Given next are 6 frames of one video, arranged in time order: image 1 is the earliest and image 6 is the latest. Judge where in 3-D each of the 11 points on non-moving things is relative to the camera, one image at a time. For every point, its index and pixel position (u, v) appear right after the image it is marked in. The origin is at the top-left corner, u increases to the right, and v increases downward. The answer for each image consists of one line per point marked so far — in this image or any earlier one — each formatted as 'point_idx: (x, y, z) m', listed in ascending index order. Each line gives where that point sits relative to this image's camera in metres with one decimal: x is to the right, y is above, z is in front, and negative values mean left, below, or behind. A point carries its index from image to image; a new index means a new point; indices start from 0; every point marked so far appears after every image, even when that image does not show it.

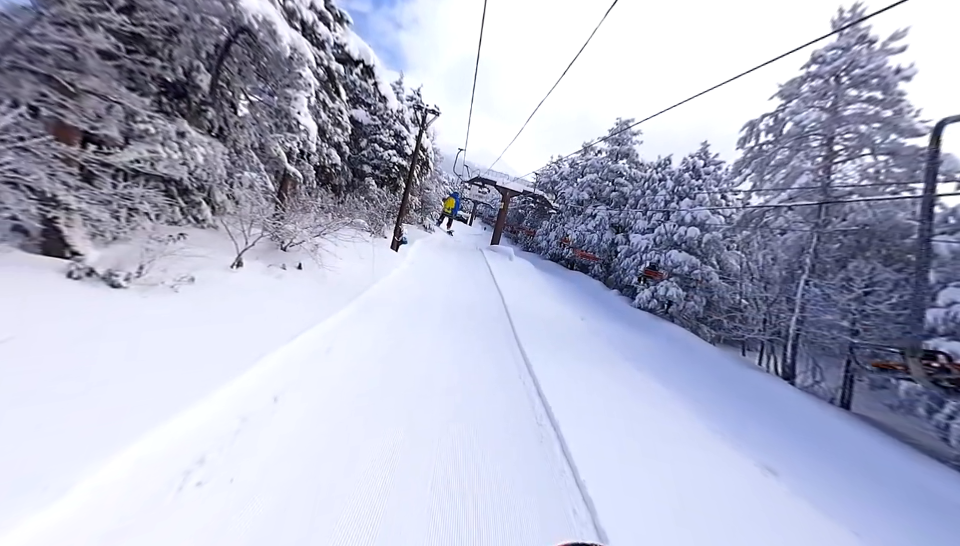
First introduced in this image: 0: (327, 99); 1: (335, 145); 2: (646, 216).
0: (-4.1, +4.7, +7.5) m
1: (-5.6, +4.9, +10.7) m
2: (+7.7, +2.6, +12.9) m
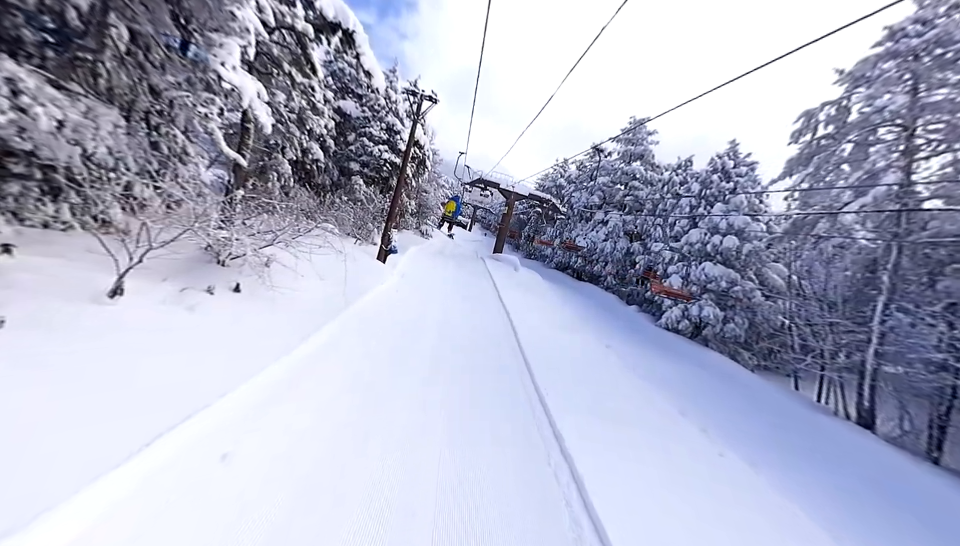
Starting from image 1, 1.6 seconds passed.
0: (-4.0, +4.4, +6.1) m
1: (-5.5, +4.5, +9.3) m
2: (+7.8, +2.1, +11.5) m
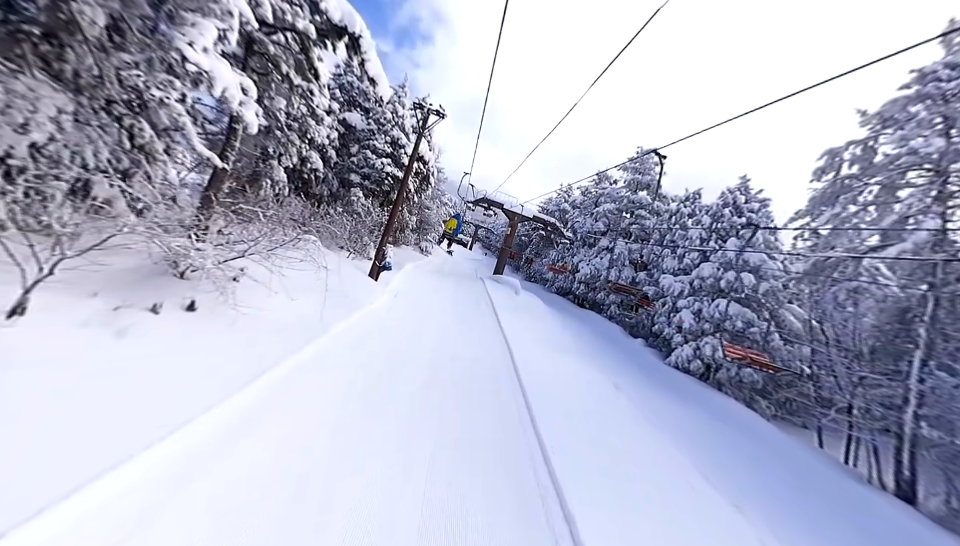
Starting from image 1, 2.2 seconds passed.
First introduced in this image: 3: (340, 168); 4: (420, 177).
0: (-3.7, +4.0, +5.8) m
1: (-5.2, +4.1, +9.0) m
2: (+7.8, +0.7, +11.1) m
3: (-5.3, +3.9, +10.4) m
4: (-2.6, +4.3, +12.3) m
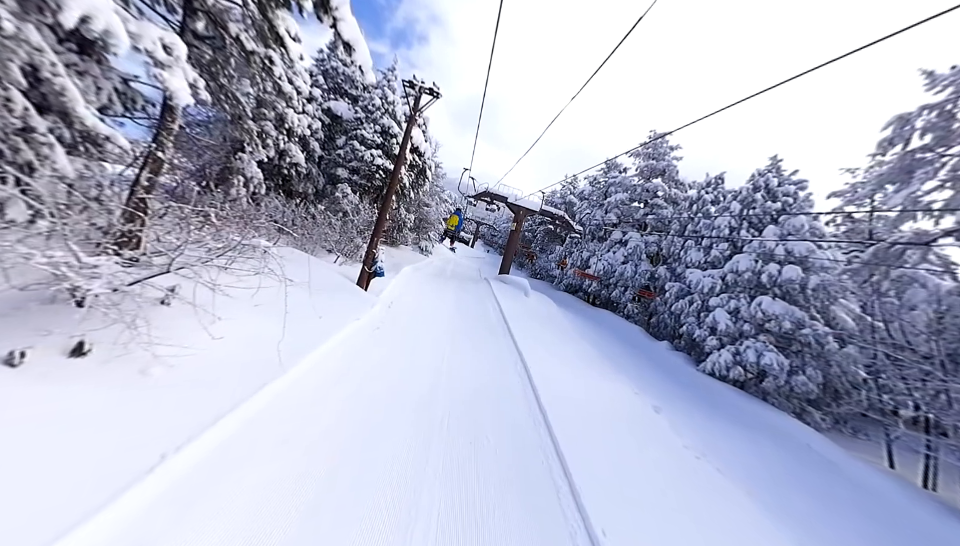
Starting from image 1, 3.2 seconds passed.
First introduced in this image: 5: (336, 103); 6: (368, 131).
0: (-3.7, +3.8, +4.7) m
1: (-5.2, +3.9, +8.0) m
2: (+8.0, +1.0, +10.0) m
3: (-5.2, +3.7, +9.4) m
4: (-2.6, +4.2, +11.3) m
5: (-4.6, +5.4, +8.9) m
6: (-3.8, +4.9, +9.5) m
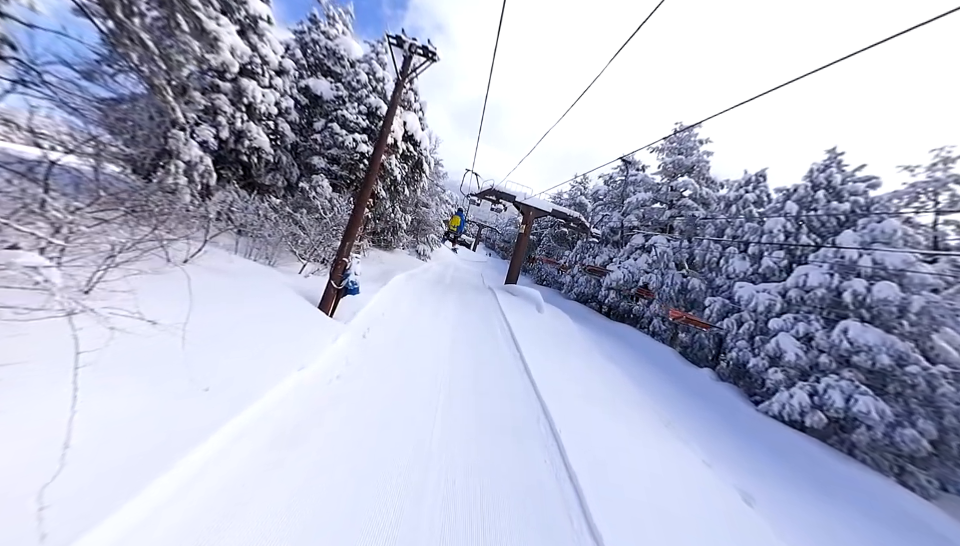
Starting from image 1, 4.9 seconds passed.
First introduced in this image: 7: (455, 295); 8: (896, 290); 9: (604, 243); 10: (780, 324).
0: (-3.6, +3.6, +3.2) m
1: (-5.0, +3.6, +6.4) m
2: (+8.1, +0.6, +8.4) m
3: (-5.0, +3.5, +7.9) m
4: (-2.4, +3.9, +9.8) m
5: (-4.5, +5.2, +7.4) m
6: (-3.6, +4.6, +8.0) m
7: (-0.9, -0.9, +9.9) m
8: (+8.3, -0.3, +5.6) m
9: (+6.4, +1.5, +14.3) m
10: (+7.1, -1.2, +6.6) m
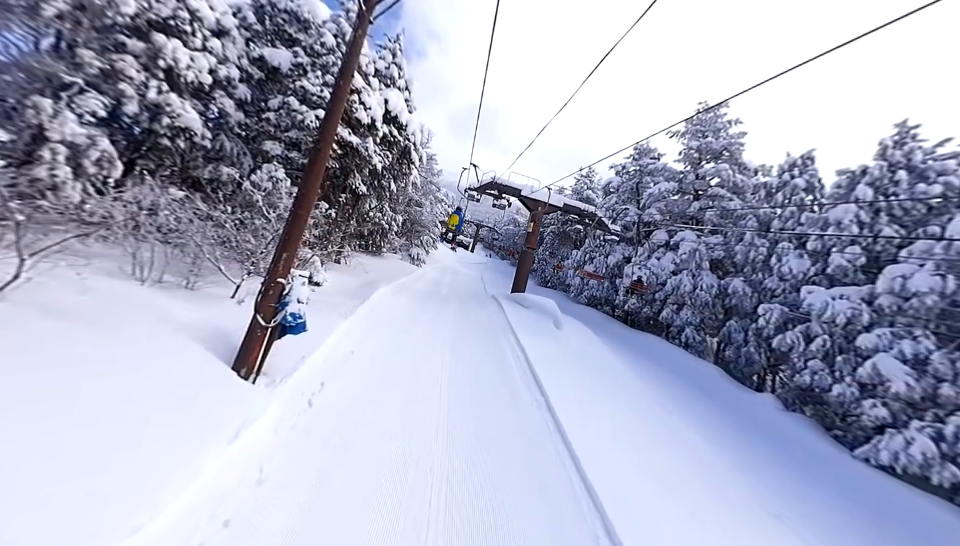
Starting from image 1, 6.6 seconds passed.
0: (-3.6, +3.3, +1.7) m
1: (-5.0, +3.2, +4.9) m
2: (+8.2, +0.6, +7.0) m
3: (-5.0, +3.1, +6.3) m
4: (-2.4, +3.6, +8.3) m
5: (-4.5, +4.8, +5.9) m
6: (-3.7, +4.2, +6.4) m
7: (-0.9, -1.1, +8.3) m
8: (+8.4, -0.4, +4.1) m
9: (+6.4, +1.5, +12.8) m
10: (+7.3, -1.3, +5.1) m
